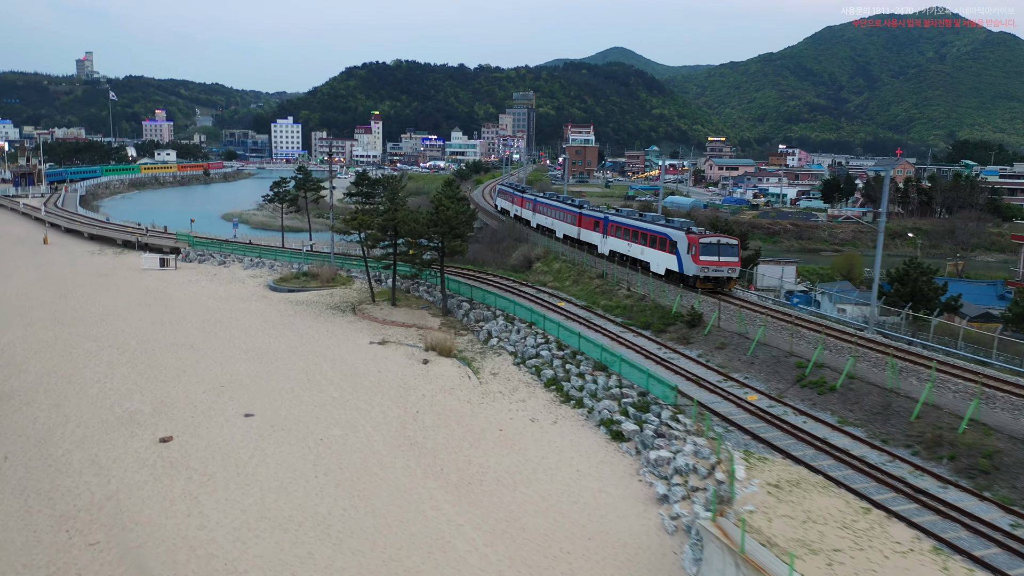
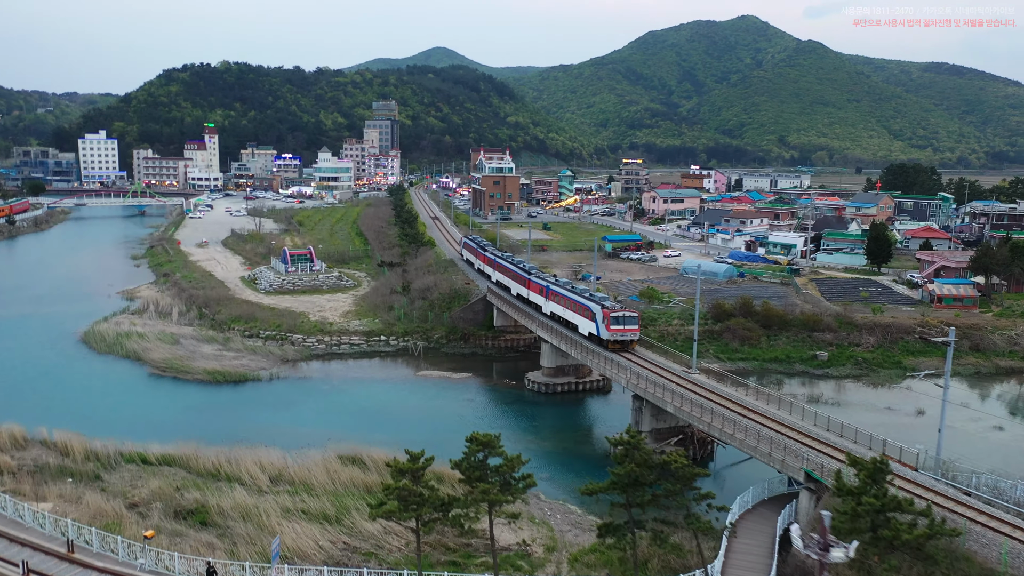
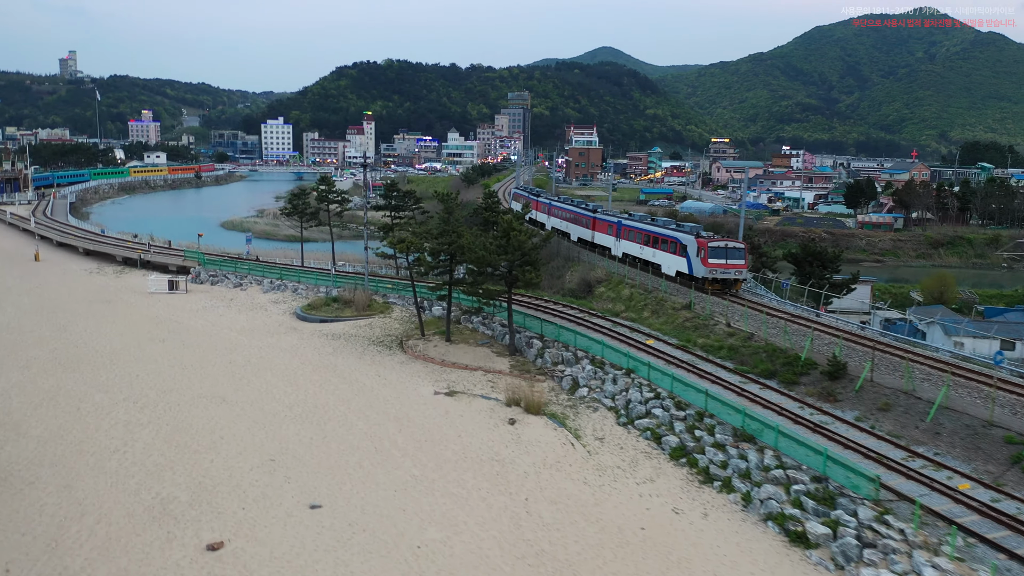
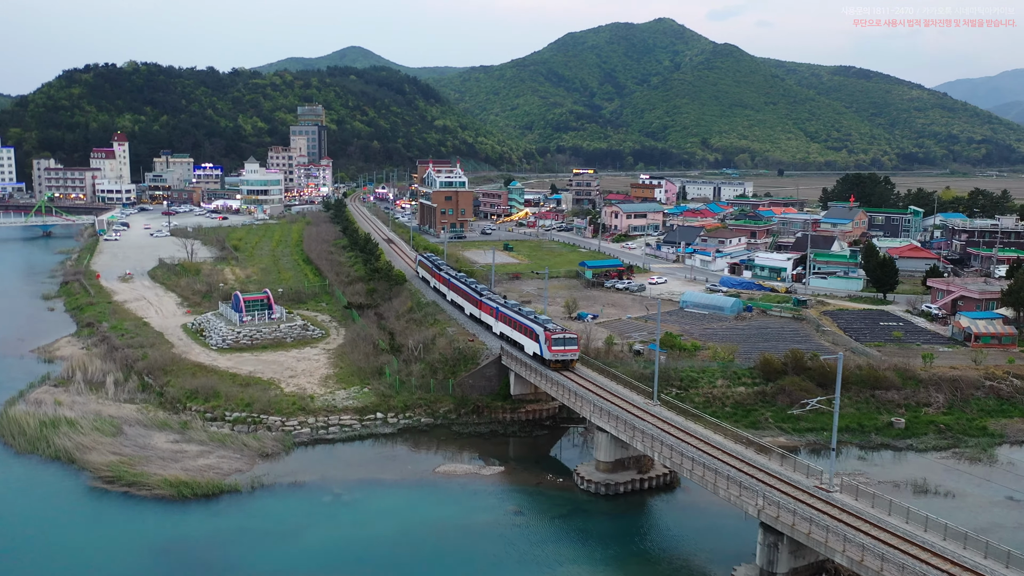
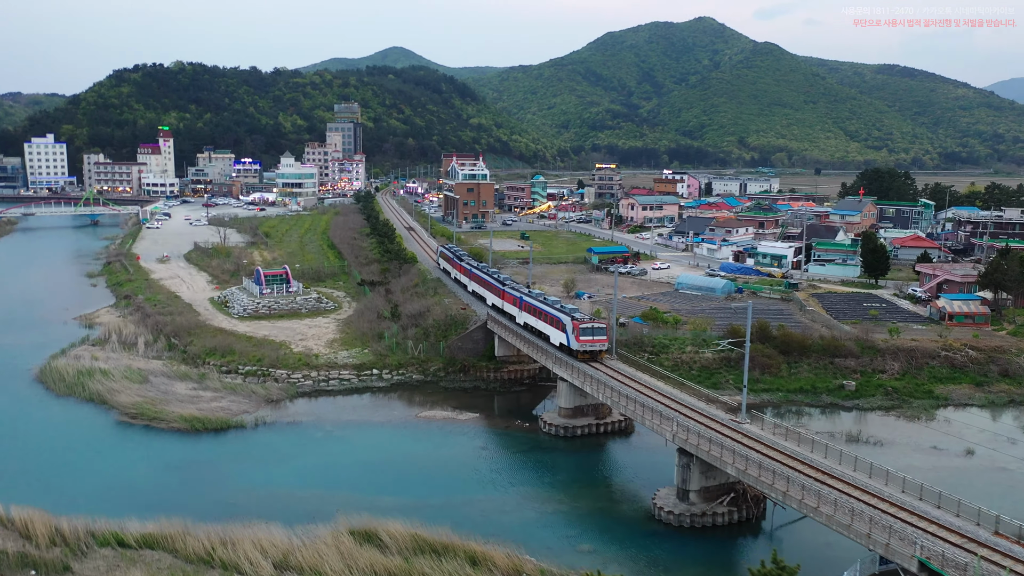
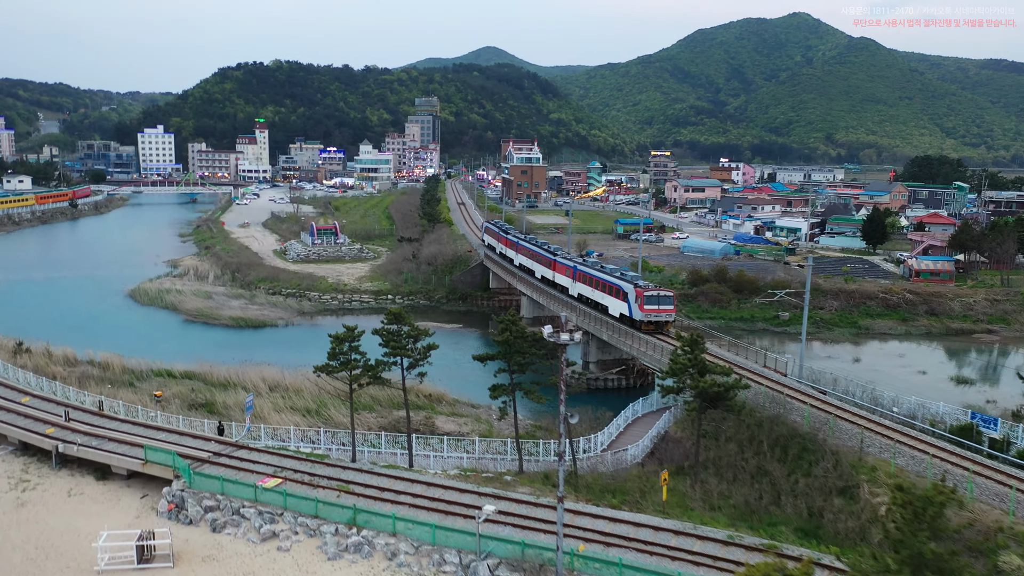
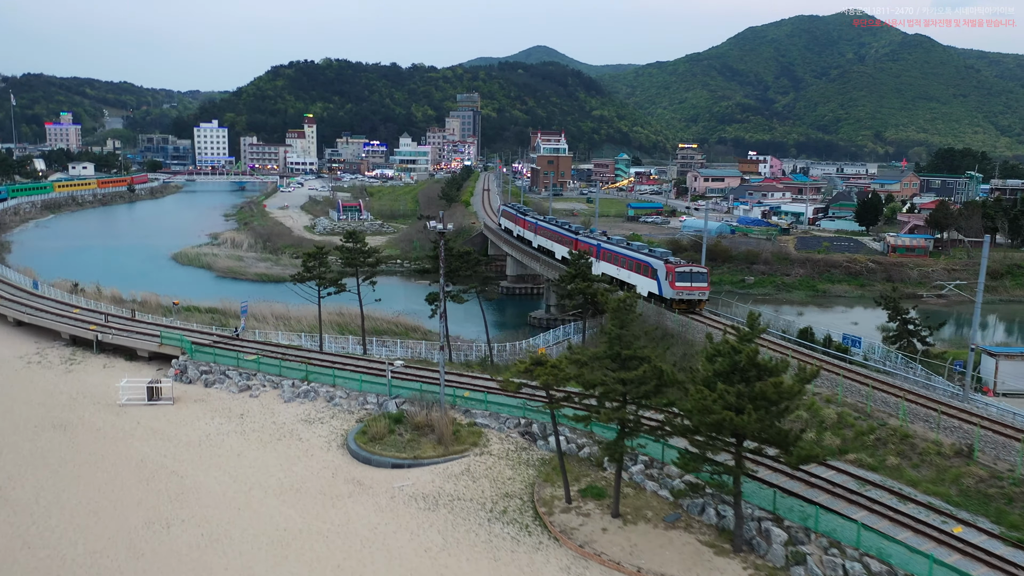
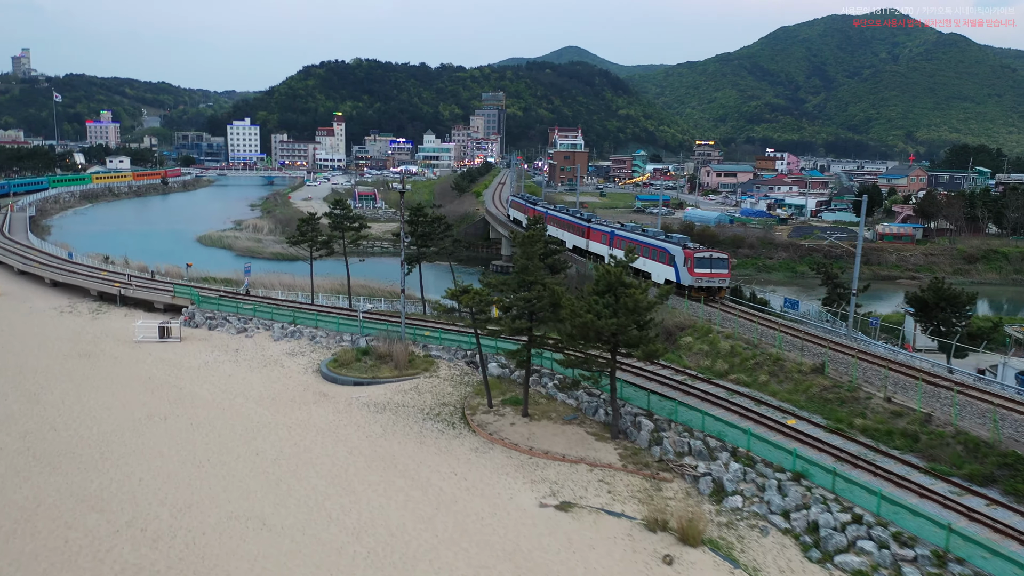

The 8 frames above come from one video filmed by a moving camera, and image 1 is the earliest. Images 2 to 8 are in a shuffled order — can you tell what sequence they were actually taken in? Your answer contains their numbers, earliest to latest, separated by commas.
3, 8, 7, 6, 2, 5, 4
